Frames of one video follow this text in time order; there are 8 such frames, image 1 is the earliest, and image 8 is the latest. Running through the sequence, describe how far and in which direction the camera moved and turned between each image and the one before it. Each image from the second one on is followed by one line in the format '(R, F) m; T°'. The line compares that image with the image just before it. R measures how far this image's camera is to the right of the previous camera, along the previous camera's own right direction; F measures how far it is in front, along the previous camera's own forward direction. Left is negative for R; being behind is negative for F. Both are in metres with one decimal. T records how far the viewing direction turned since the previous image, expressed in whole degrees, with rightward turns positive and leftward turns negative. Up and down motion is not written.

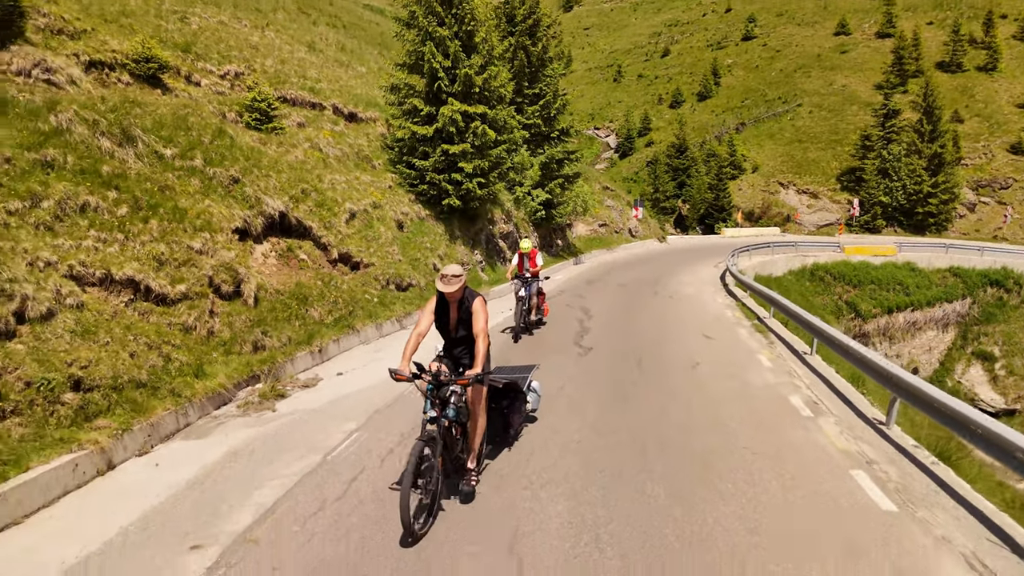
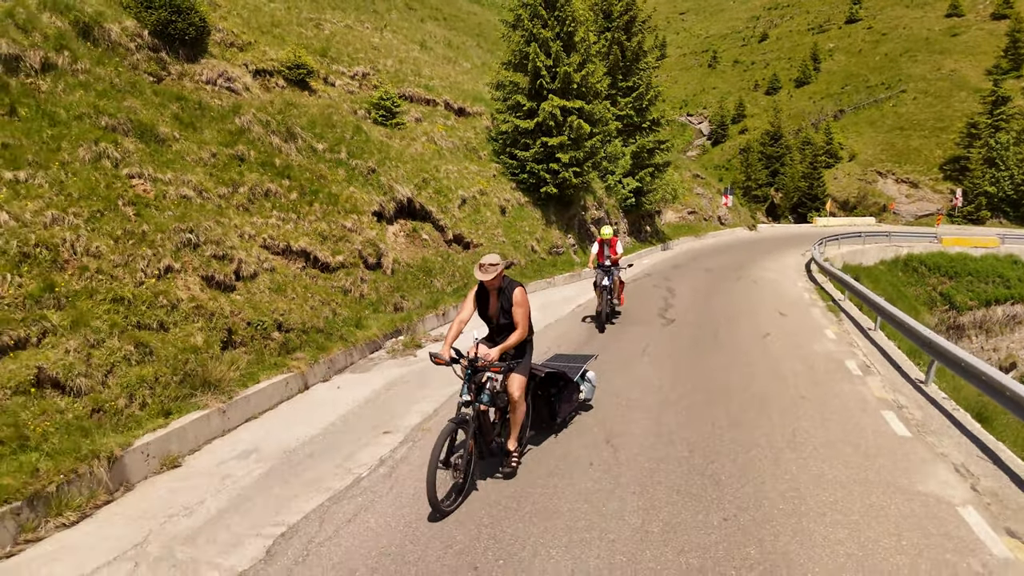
(-0.1, -1.6) m; -7°
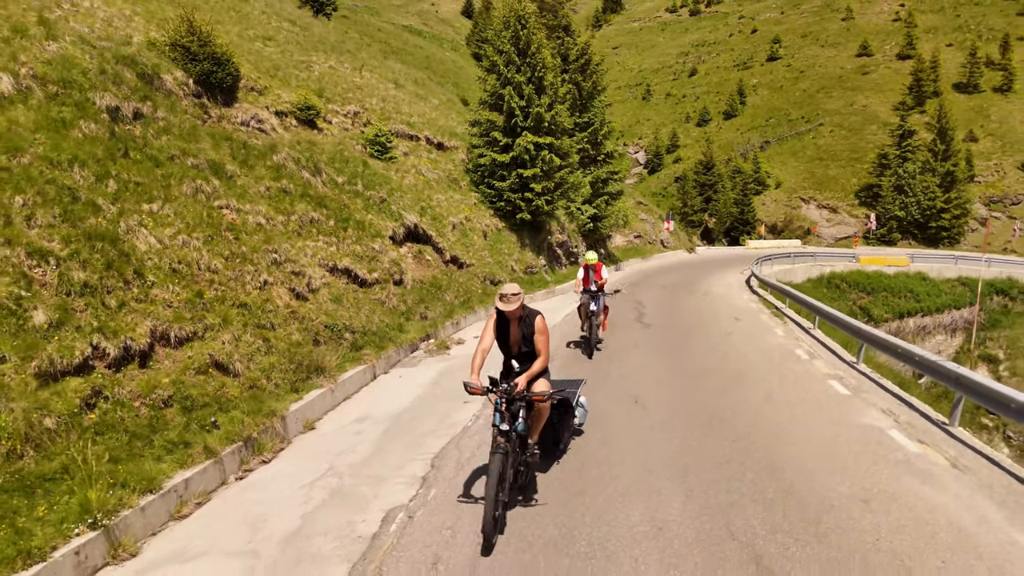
(-1.1, -1.8) m; +5°
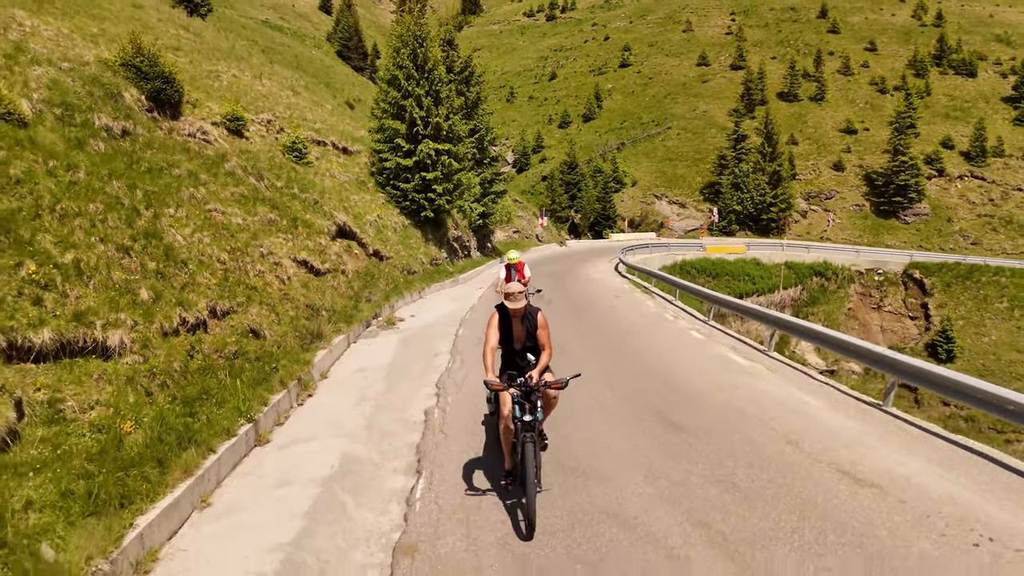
(-1.2, -2.5) m; +11°
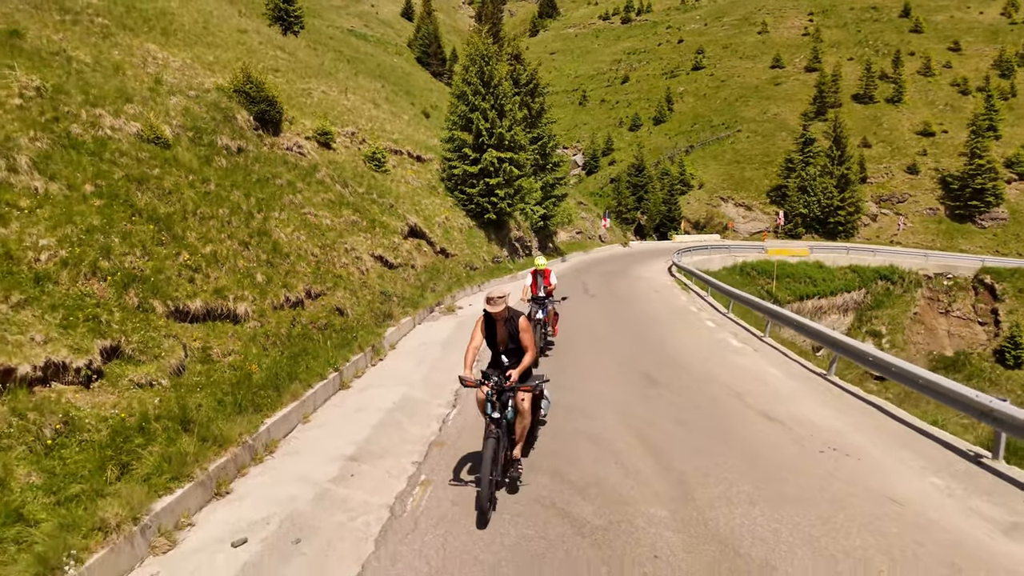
(+0.7, -2.0) m; -6°
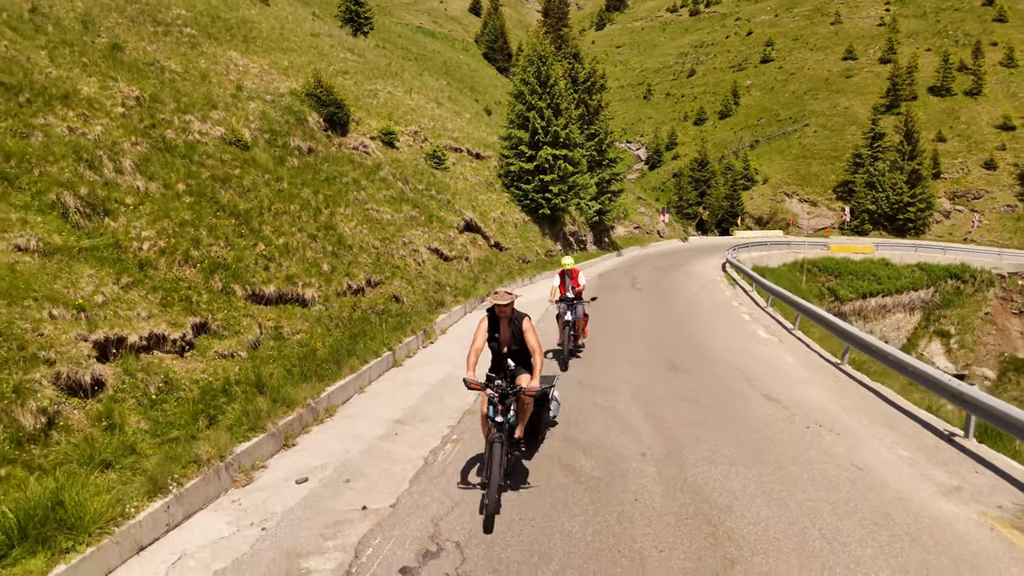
(+0.4, -0.9) m; -5°
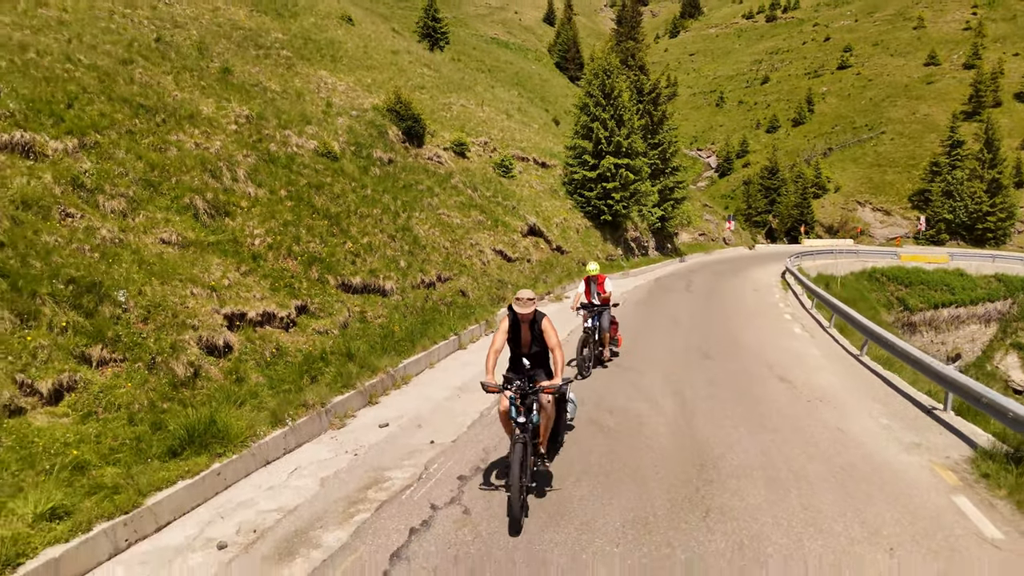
(+0.3, -1.4) m; -5°
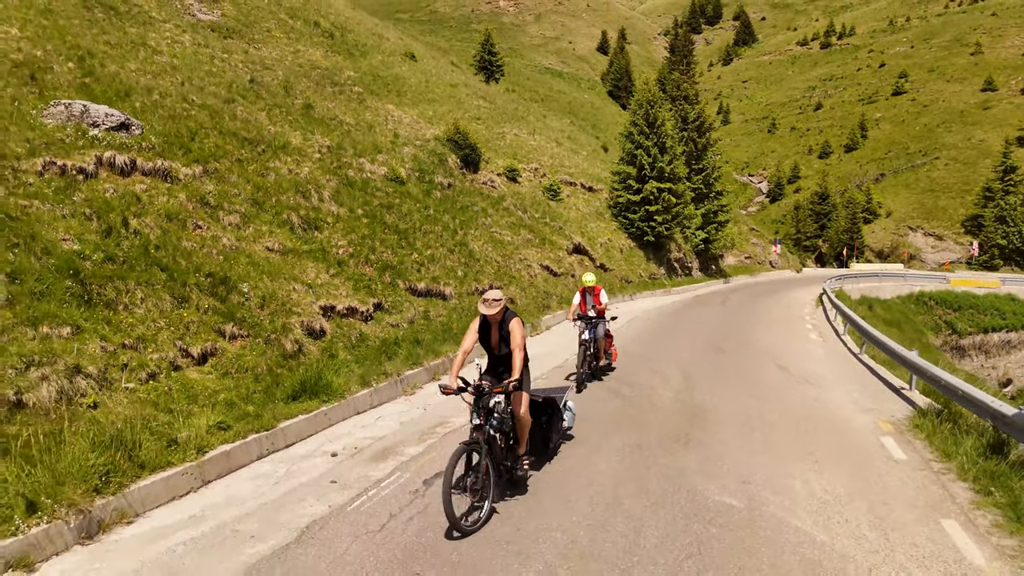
(+0.2, -1.8) m; -4°
